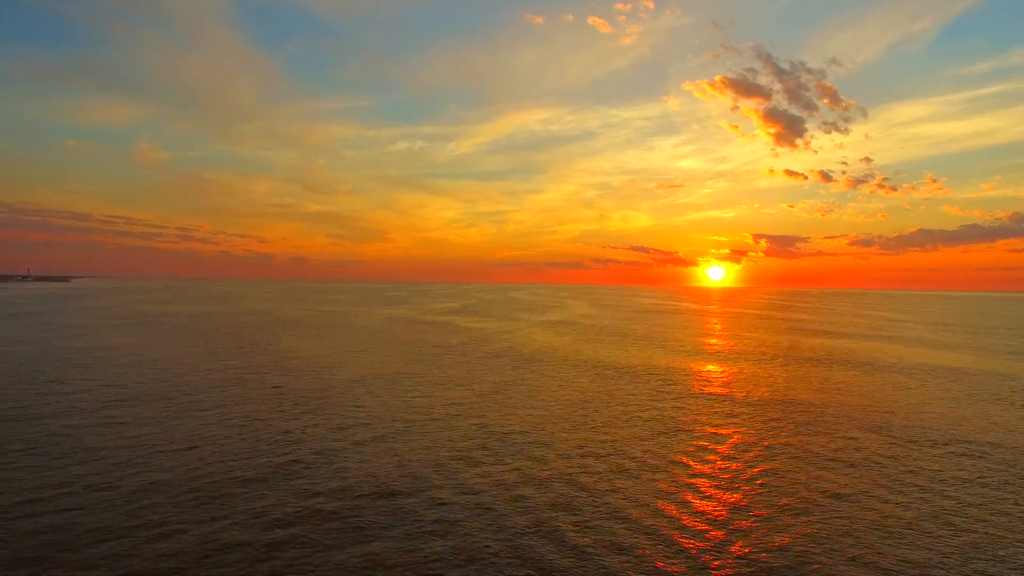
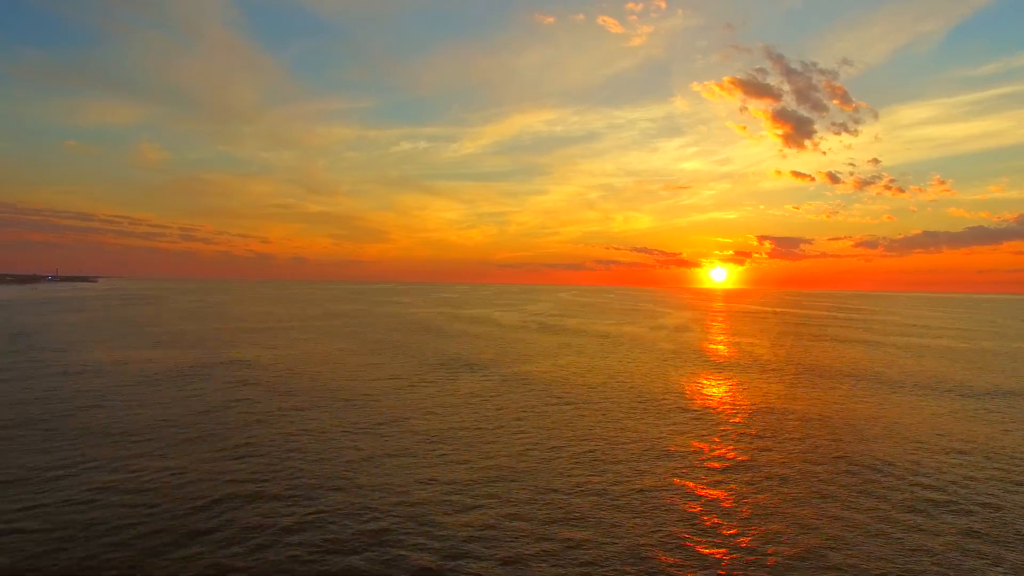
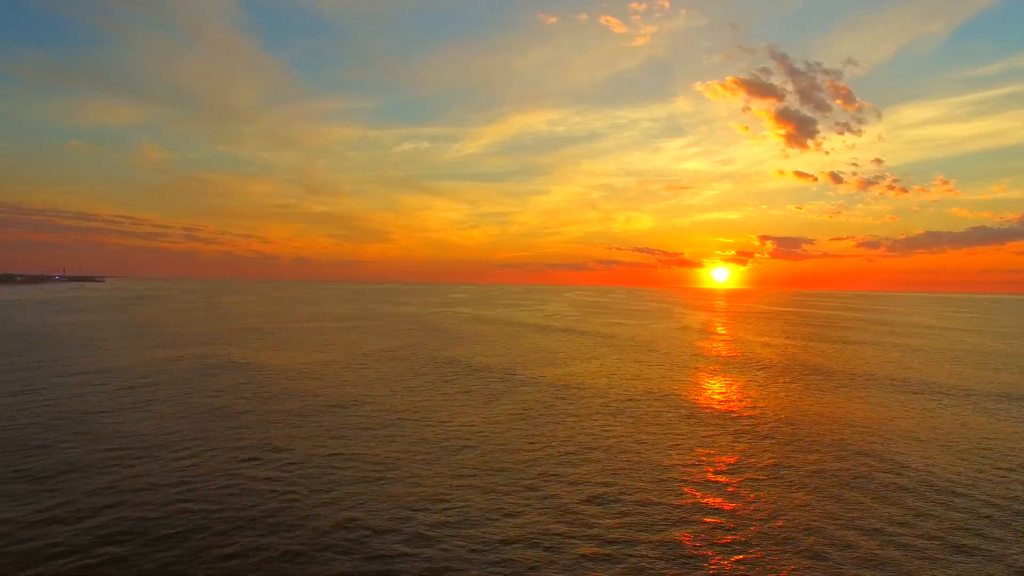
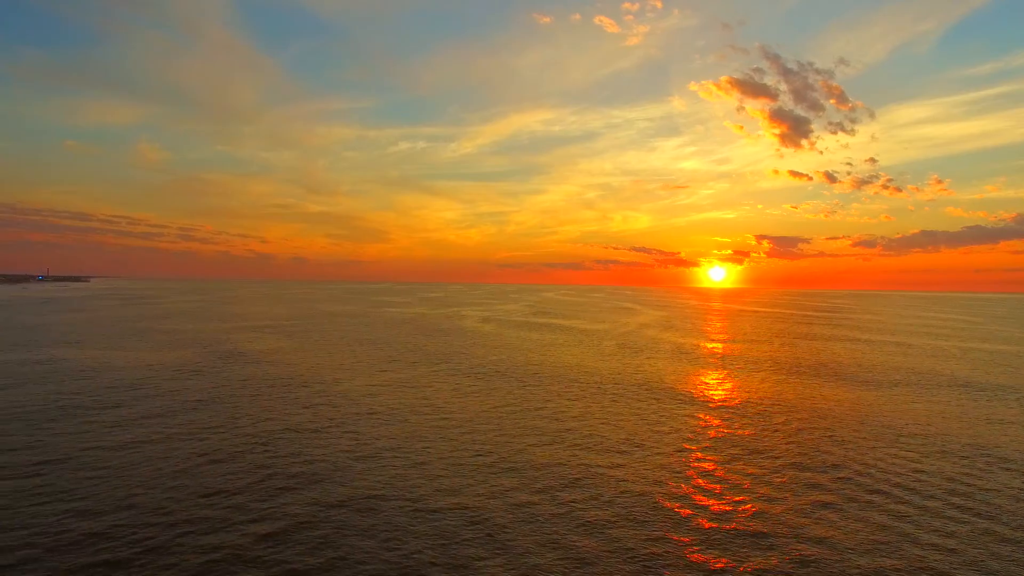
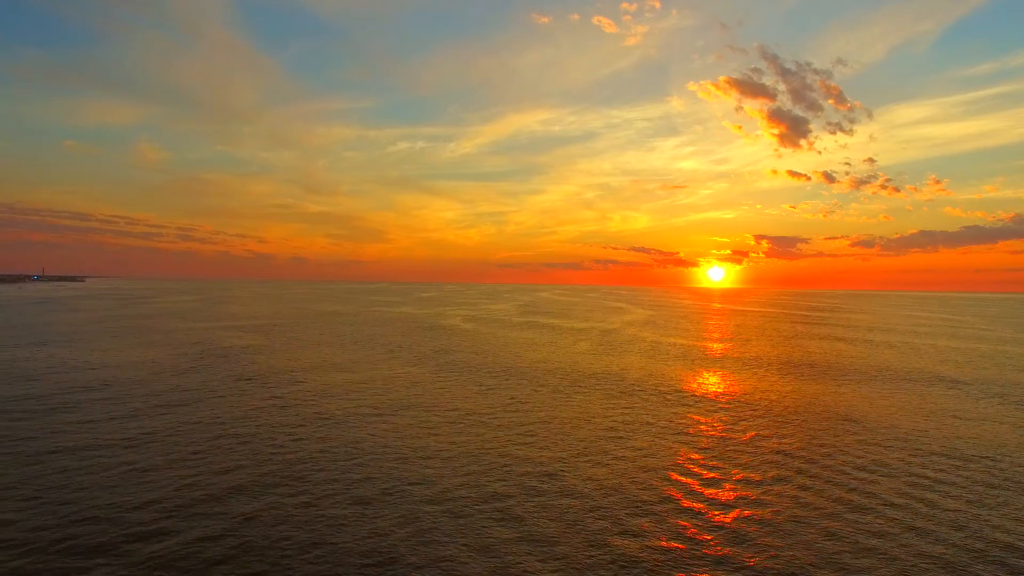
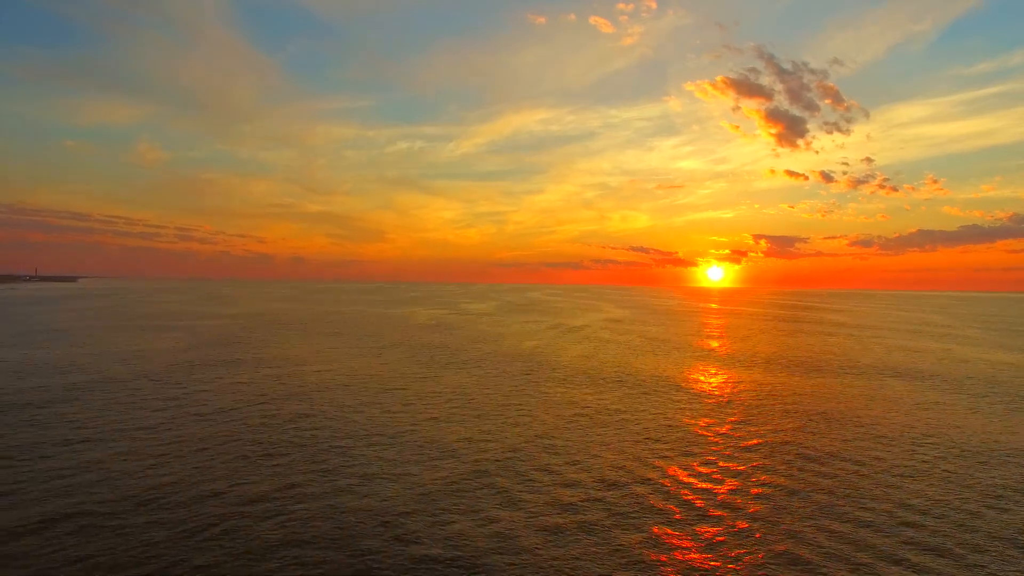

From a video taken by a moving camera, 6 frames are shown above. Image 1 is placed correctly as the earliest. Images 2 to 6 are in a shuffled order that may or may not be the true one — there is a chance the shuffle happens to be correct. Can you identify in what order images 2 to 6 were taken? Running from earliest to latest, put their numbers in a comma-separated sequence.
6, 5, 4, 2, 3
